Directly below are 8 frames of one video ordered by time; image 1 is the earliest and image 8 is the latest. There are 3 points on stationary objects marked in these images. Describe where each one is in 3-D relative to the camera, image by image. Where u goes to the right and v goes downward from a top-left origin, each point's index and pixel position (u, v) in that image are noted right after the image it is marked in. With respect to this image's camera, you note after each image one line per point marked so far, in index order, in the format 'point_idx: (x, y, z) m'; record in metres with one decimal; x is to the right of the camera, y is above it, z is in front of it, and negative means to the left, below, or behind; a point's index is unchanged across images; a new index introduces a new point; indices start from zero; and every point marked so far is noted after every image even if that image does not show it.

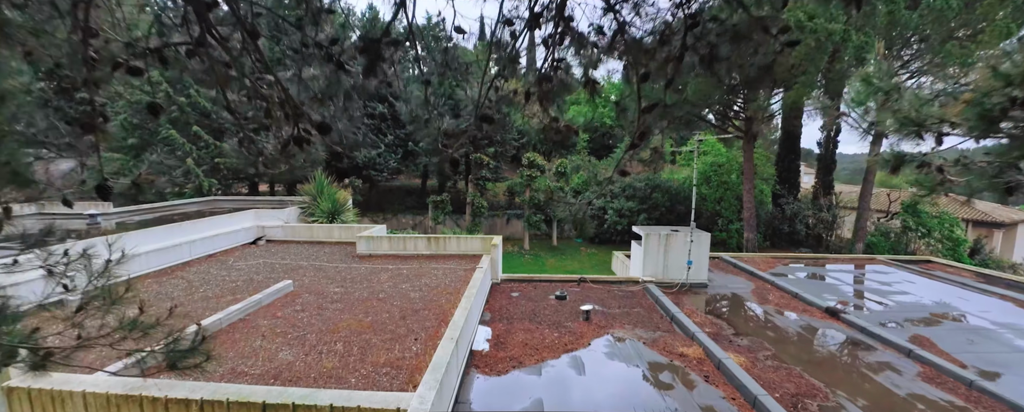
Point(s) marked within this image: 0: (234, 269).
0: (-4.5, -1.0, +6.6) m
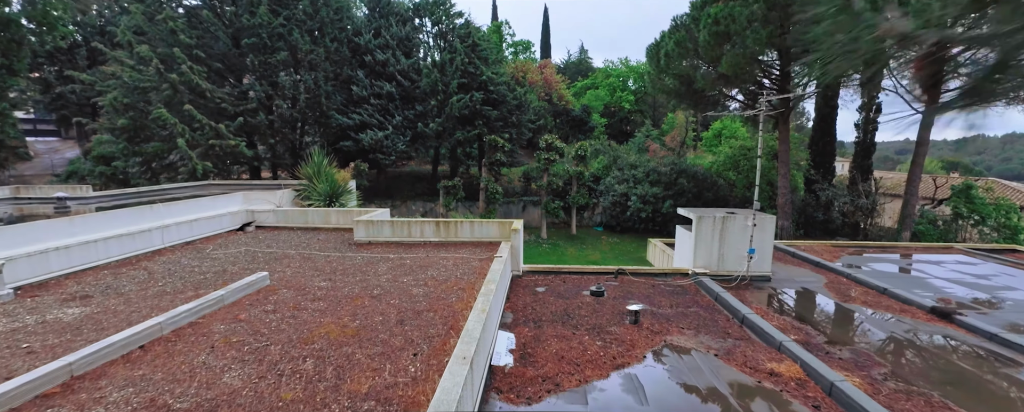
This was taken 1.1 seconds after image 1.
0: (-4.2, -0.7, +5.6) m
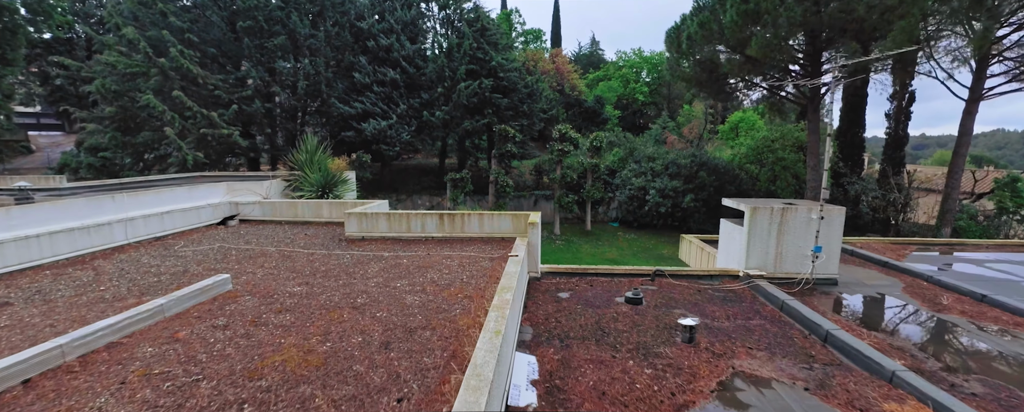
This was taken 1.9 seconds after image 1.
0: (-4.0, -0.6, +4.8) m
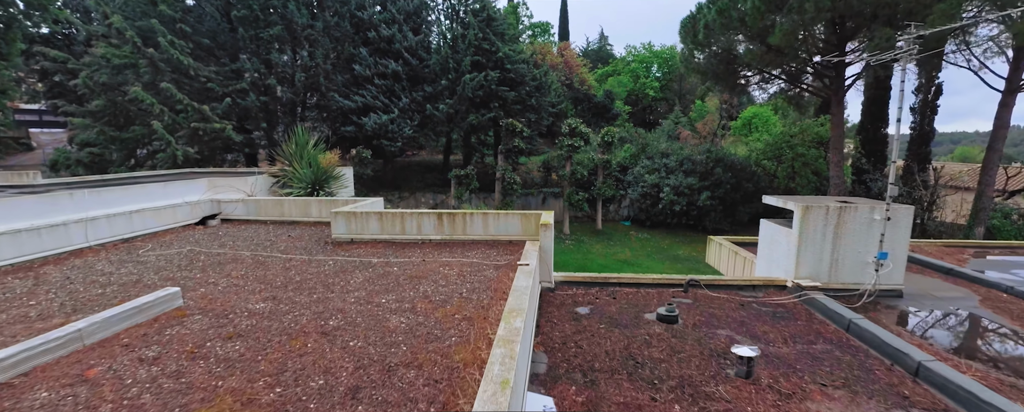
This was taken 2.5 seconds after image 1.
0: (-3.9, -0.6, +4.2) m
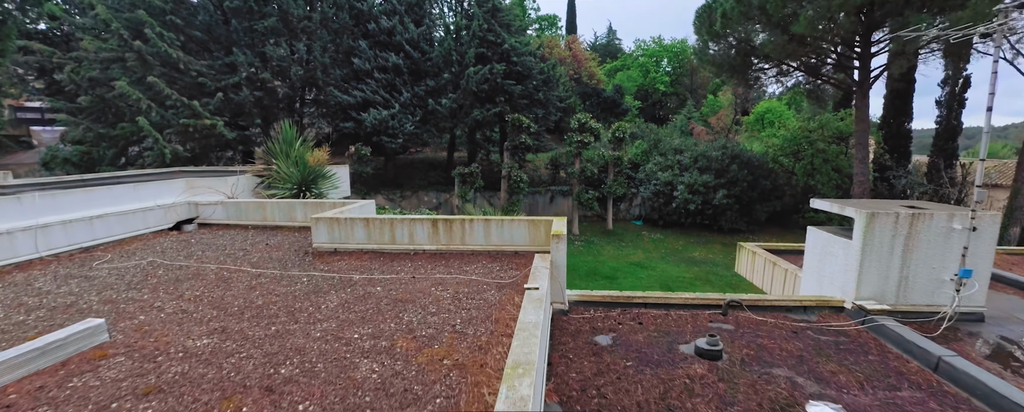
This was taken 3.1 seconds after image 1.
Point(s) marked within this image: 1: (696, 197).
0: (-3.8, -0.6, +3.6) m
1: (+6.7, +0.3, +14.9) m
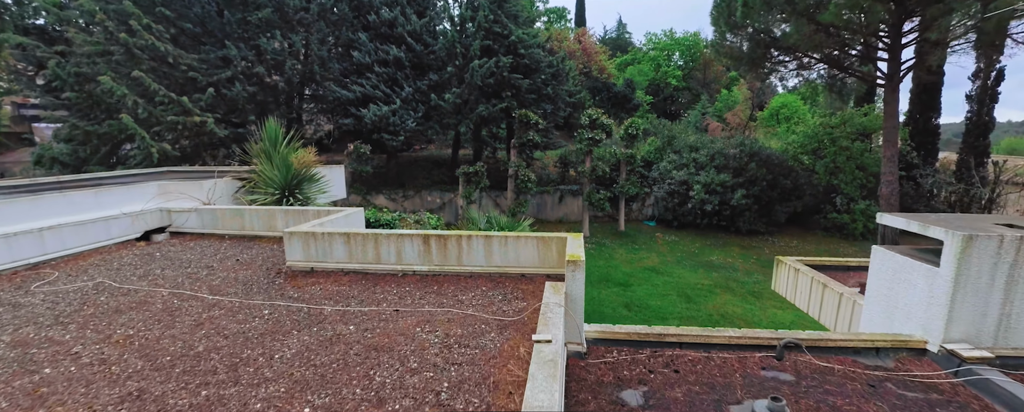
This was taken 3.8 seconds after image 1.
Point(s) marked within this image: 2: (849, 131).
0: (-3.8, -0.8, +3.1) m
1: (+7.0, +0.3, +14.1) m
2: (+11.7, +2.6, +14.1) m
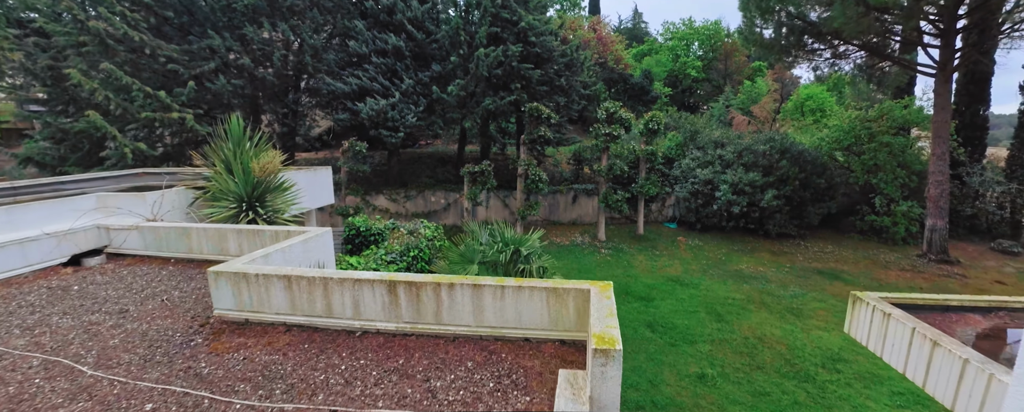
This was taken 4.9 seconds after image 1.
0: (-3.8, -1.0, +2.2) m
1: (+7.3, +0.3, +12.9) m
2: (+12.0, +2.5, +12.8) m
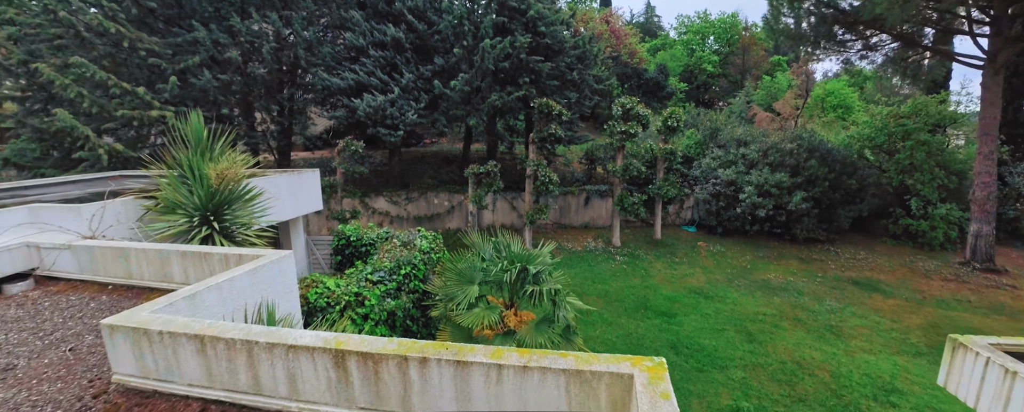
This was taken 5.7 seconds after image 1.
0: (-3.8, -1.1, +1.5) m
1: (+7.5, +0.2, +12.0) m
2: (+12.3, +2.4, +11.7) m
